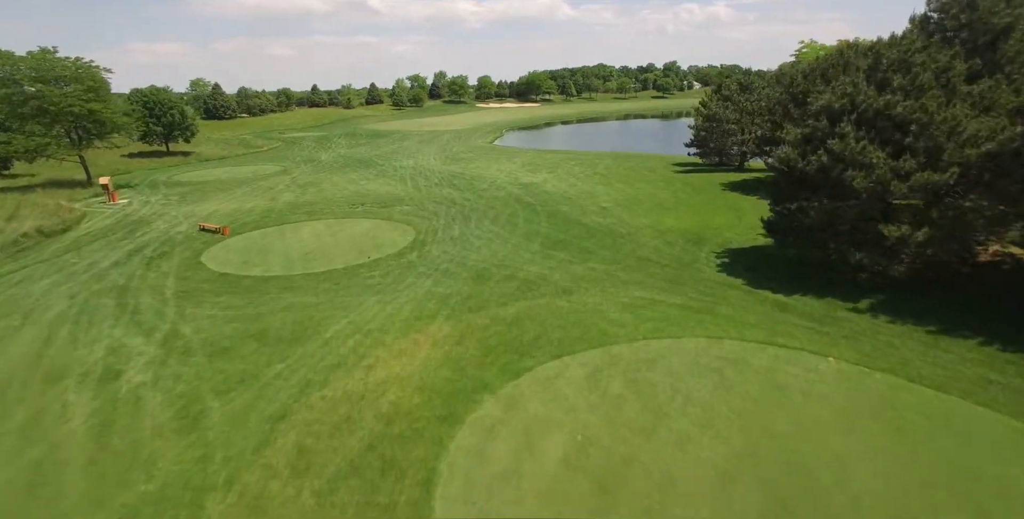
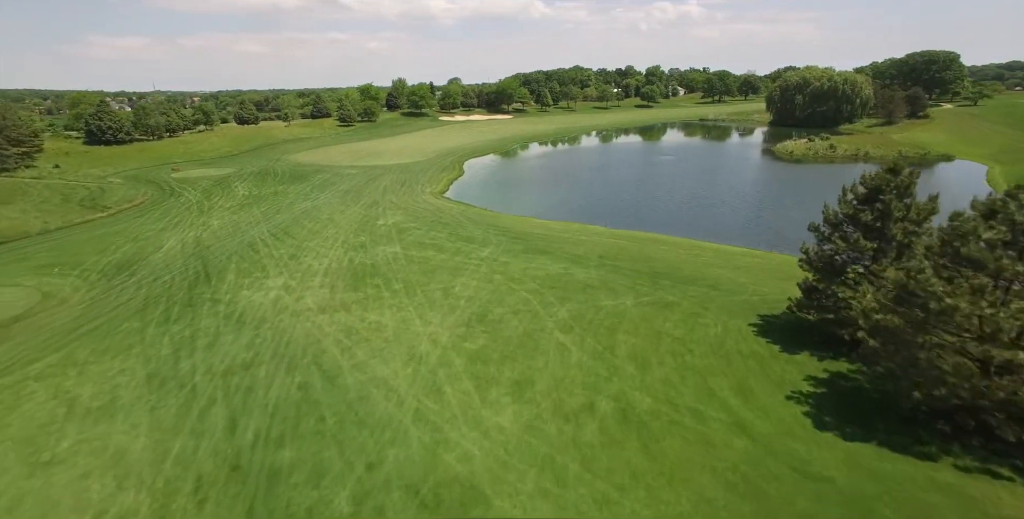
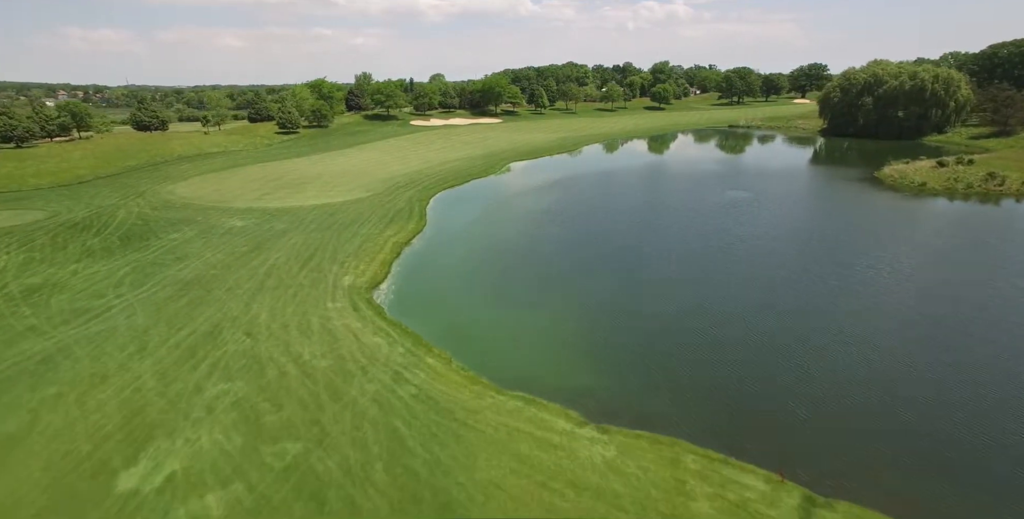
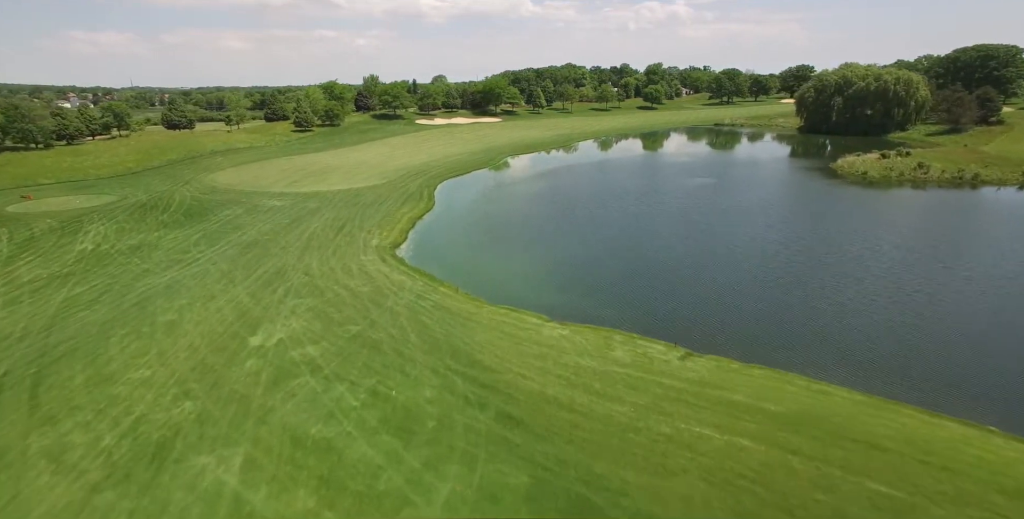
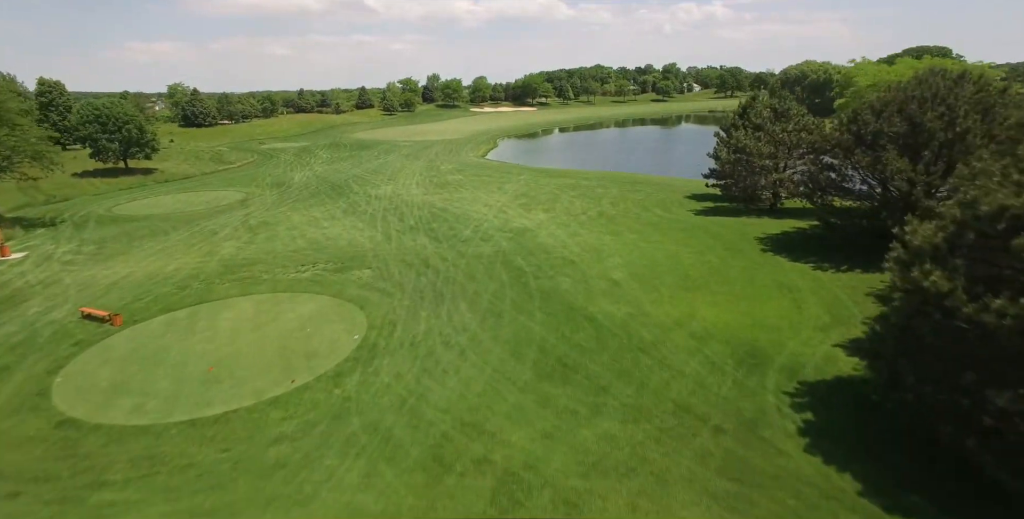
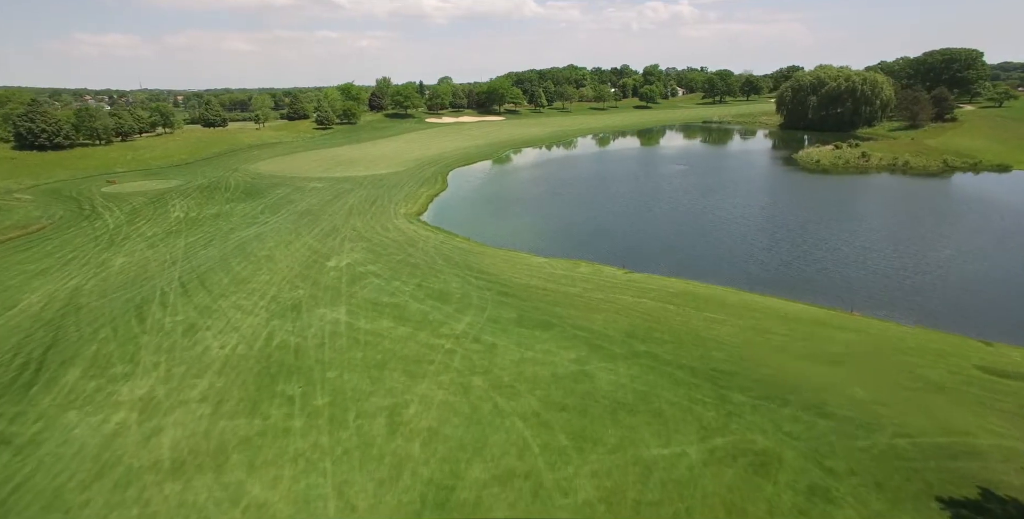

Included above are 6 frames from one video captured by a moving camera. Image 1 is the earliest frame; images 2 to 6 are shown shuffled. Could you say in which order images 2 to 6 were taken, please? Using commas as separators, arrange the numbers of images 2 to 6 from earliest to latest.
5, 2, 6, 4, 3
